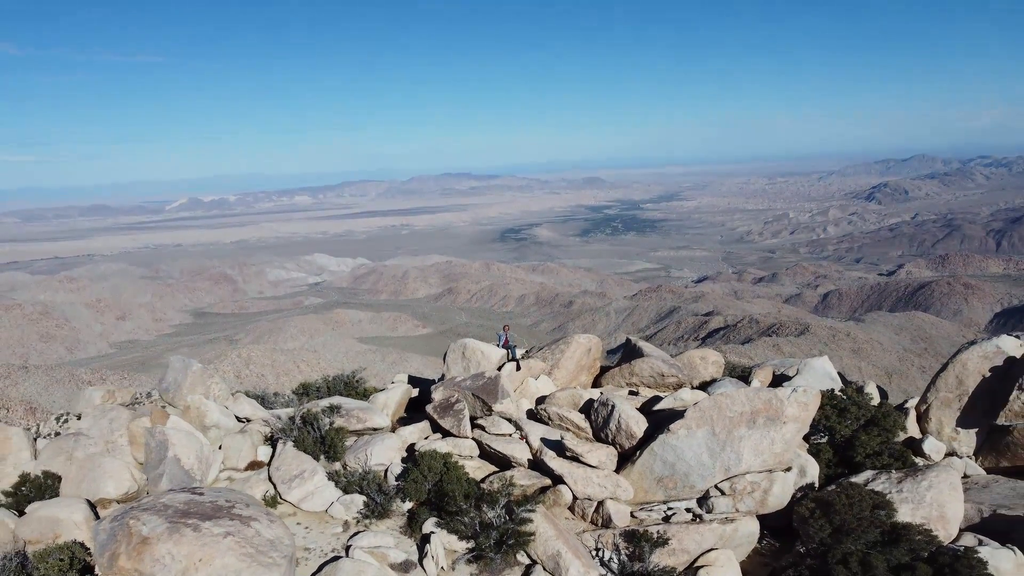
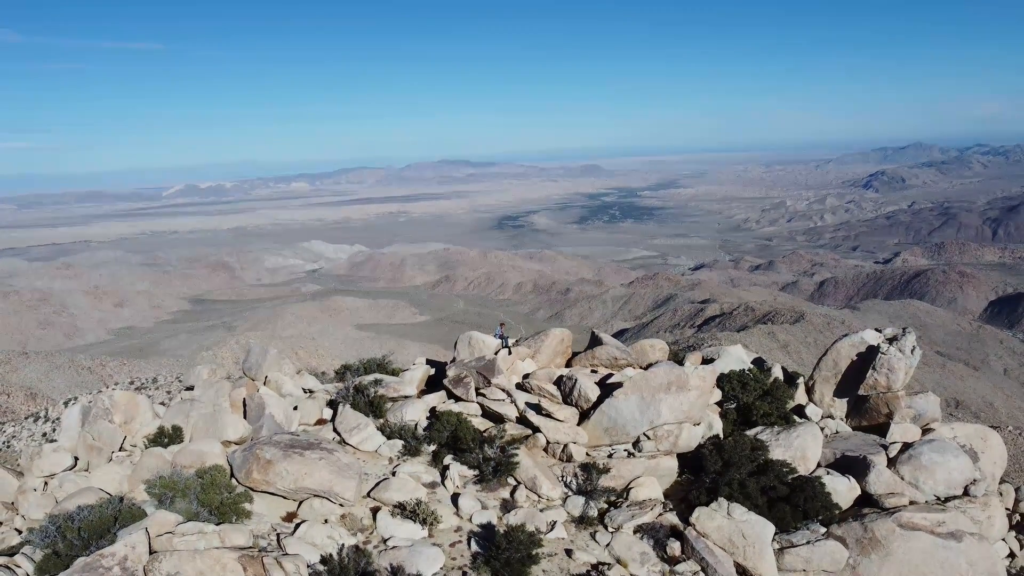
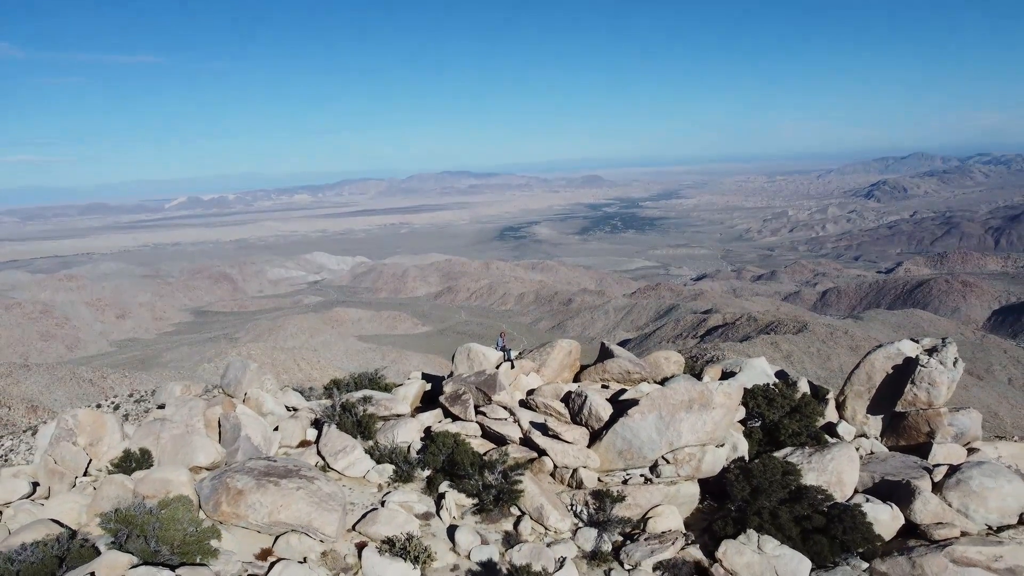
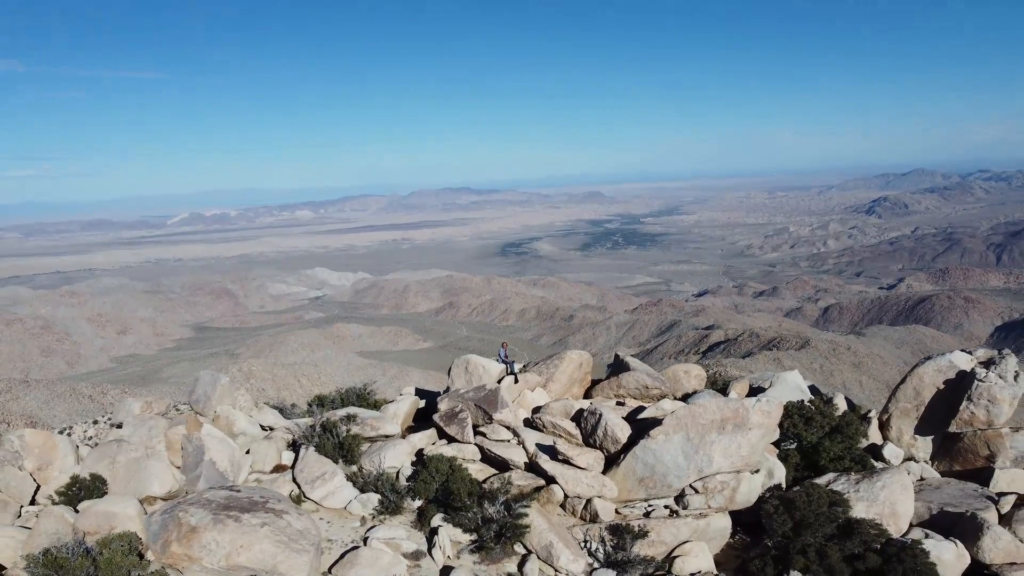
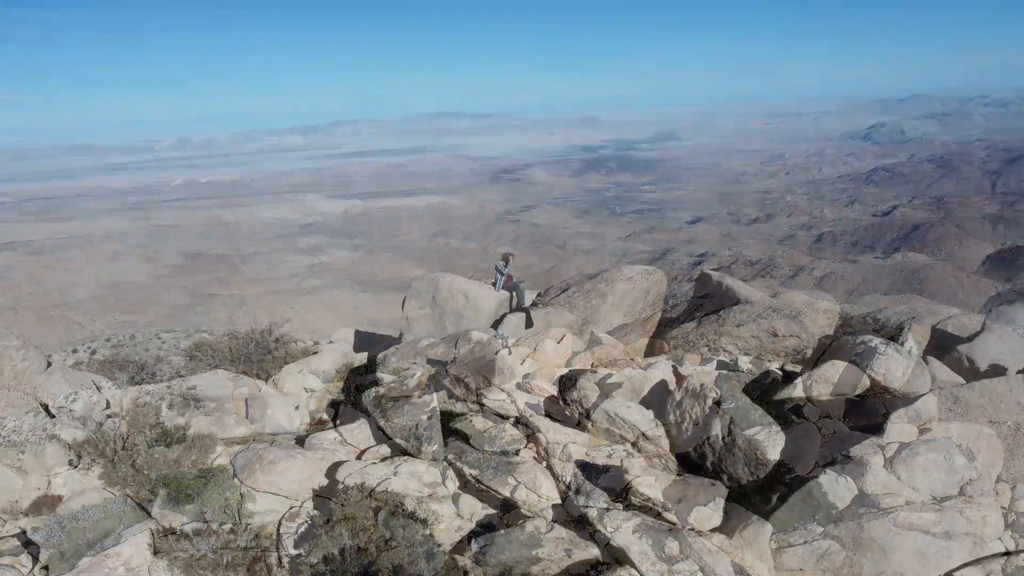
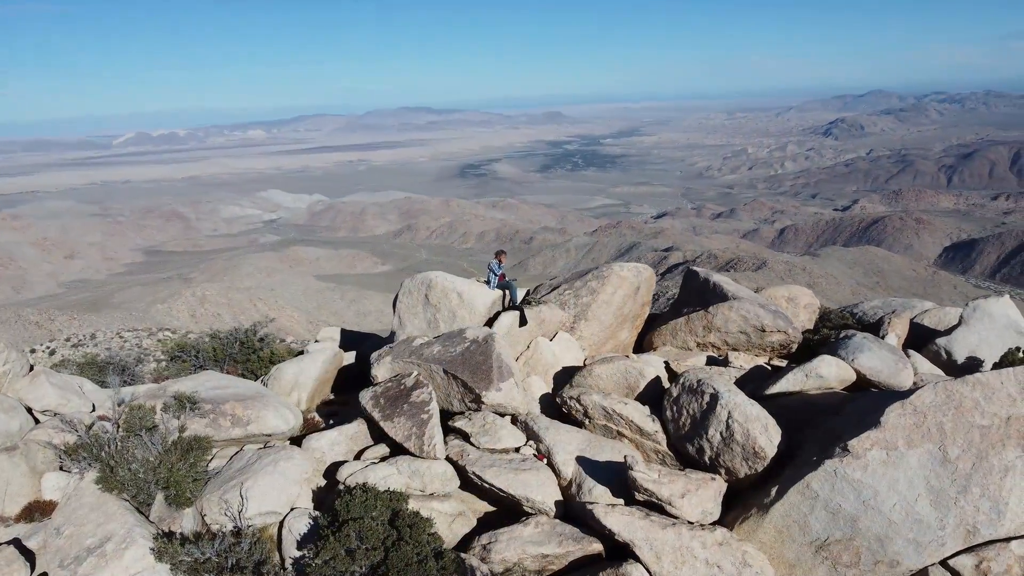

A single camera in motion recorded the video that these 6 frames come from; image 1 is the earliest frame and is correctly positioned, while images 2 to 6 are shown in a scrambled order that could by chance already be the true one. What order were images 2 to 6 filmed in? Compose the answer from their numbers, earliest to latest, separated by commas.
4, 3, 2, 5, 6
